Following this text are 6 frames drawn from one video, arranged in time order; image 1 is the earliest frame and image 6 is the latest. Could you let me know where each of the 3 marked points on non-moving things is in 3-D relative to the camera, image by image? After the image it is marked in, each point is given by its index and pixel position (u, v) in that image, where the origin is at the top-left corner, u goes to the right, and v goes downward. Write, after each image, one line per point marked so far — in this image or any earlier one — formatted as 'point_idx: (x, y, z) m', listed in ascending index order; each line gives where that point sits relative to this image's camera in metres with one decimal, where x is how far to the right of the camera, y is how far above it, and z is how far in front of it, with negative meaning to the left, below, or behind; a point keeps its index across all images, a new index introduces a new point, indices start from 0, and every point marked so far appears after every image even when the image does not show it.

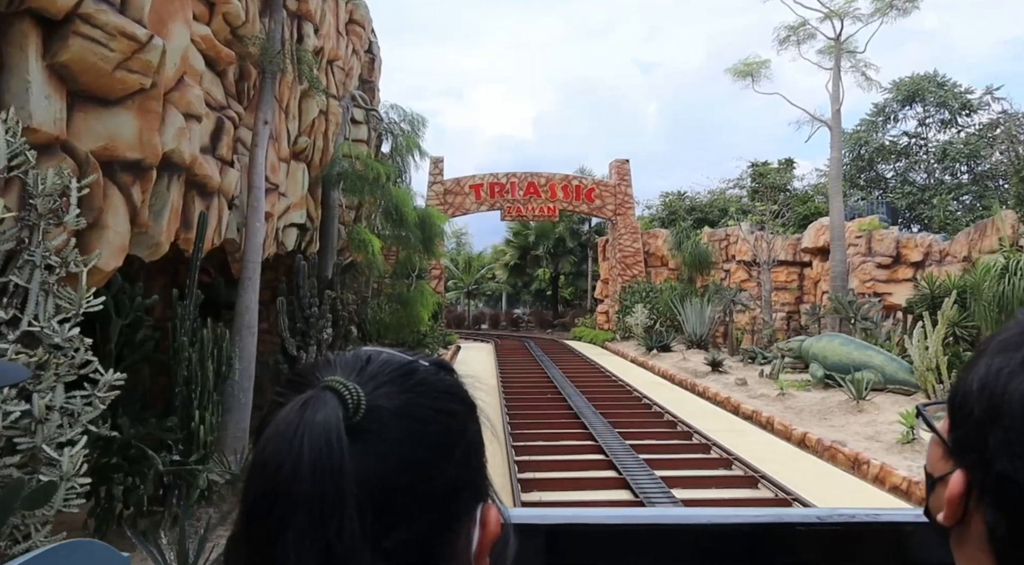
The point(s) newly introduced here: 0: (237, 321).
0: (-2.4, -0.3, +5.7) m
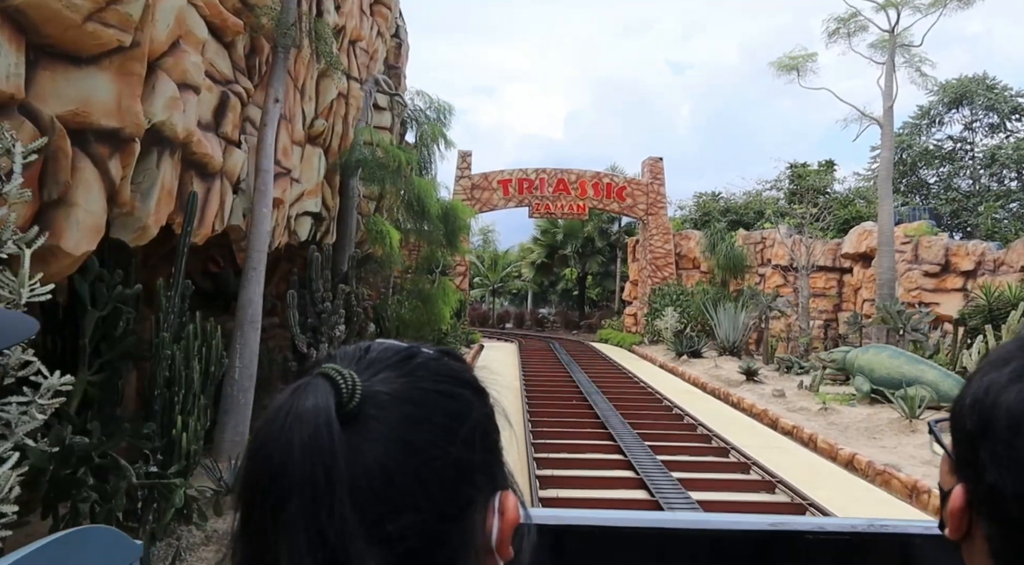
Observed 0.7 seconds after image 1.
0: (-2.2, -0.3, +5.2) m
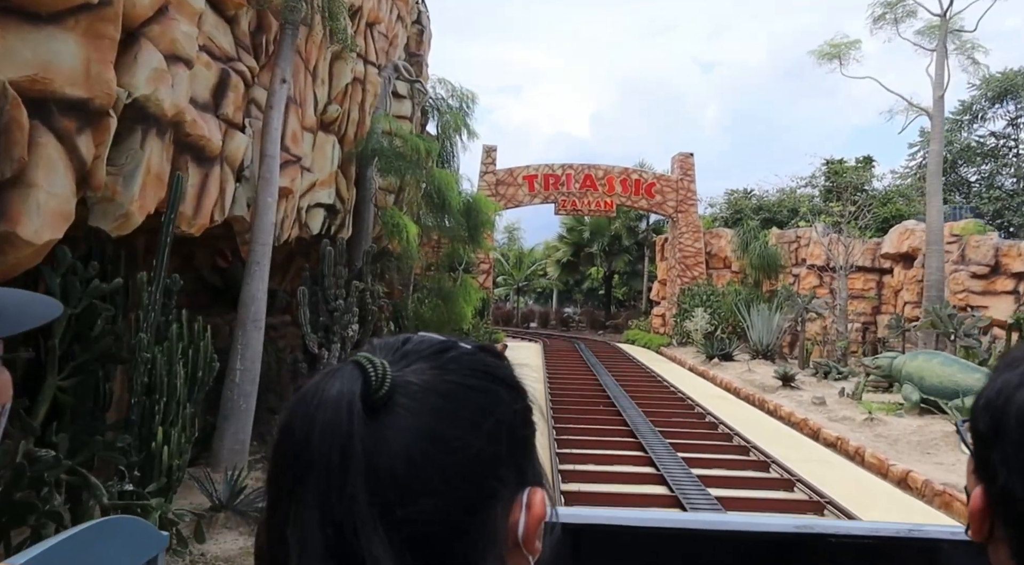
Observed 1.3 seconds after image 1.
0: (-2.0, -0.2, +4.9) m
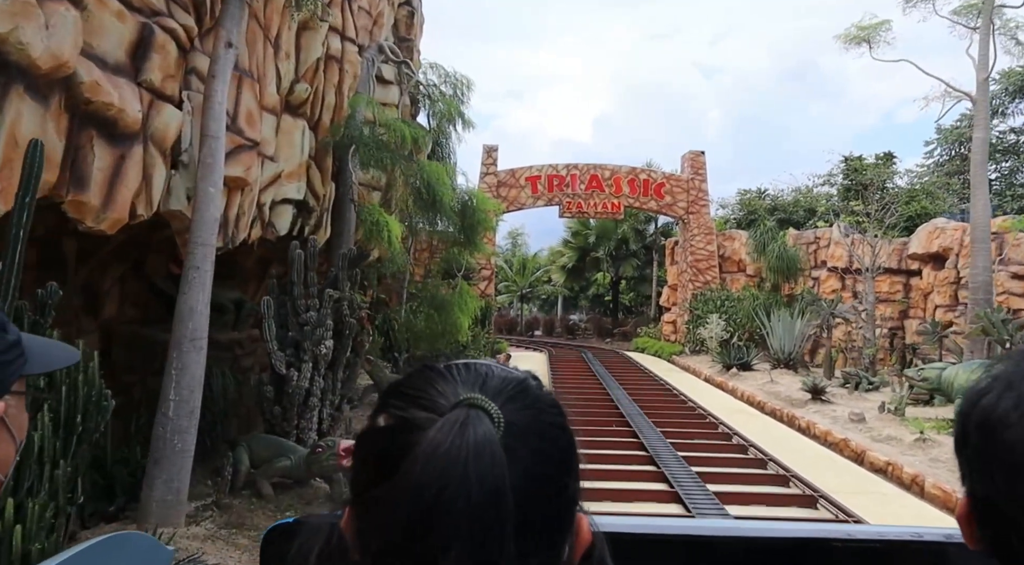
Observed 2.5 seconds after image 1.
0: (-2.0, -0.3, +3.9) m
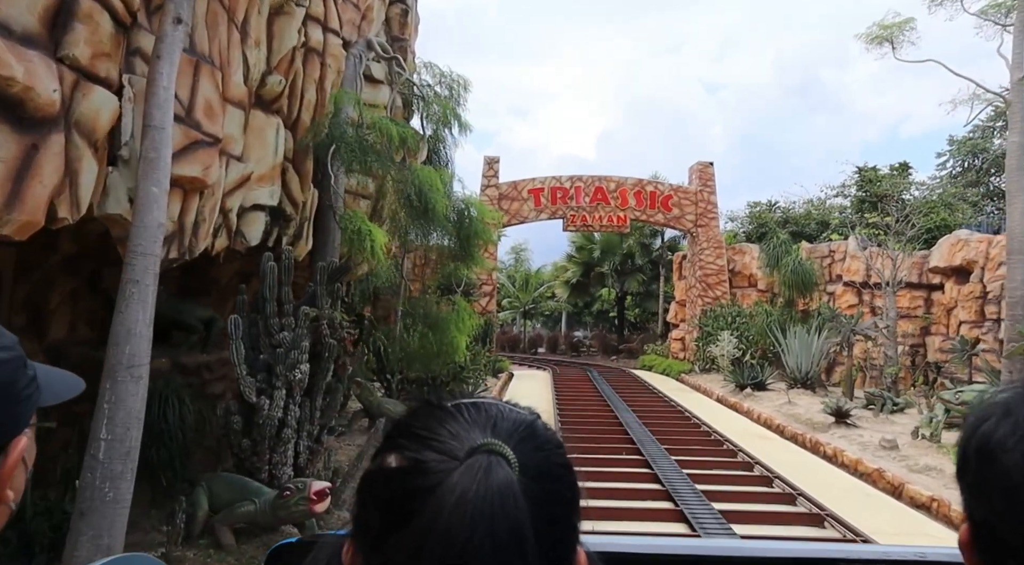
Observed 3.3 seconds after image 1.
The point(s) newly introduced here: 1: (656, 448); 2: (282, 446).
0: (-2.0, -0.4, +3.3) m
1: (+1.8, -2.1, +8.4) m
2: (-1.7, -1.2, +5.0) m
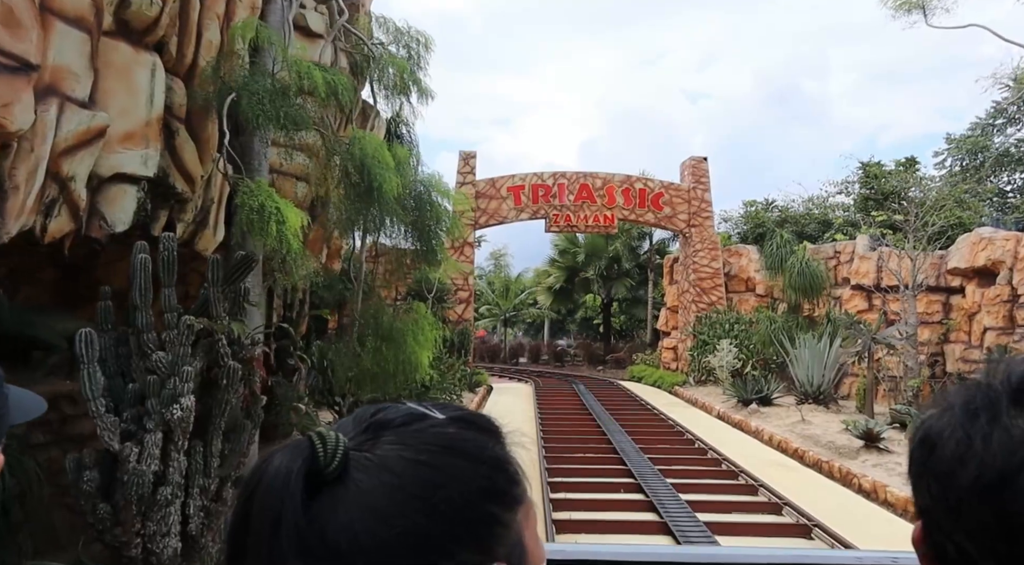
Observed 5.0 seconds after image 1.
0: (-2.1, -0.4, +1.9) m
1: (+1.6, -2.1, +7.0) m
2: (-1.9, -1.2, +3.5) m
